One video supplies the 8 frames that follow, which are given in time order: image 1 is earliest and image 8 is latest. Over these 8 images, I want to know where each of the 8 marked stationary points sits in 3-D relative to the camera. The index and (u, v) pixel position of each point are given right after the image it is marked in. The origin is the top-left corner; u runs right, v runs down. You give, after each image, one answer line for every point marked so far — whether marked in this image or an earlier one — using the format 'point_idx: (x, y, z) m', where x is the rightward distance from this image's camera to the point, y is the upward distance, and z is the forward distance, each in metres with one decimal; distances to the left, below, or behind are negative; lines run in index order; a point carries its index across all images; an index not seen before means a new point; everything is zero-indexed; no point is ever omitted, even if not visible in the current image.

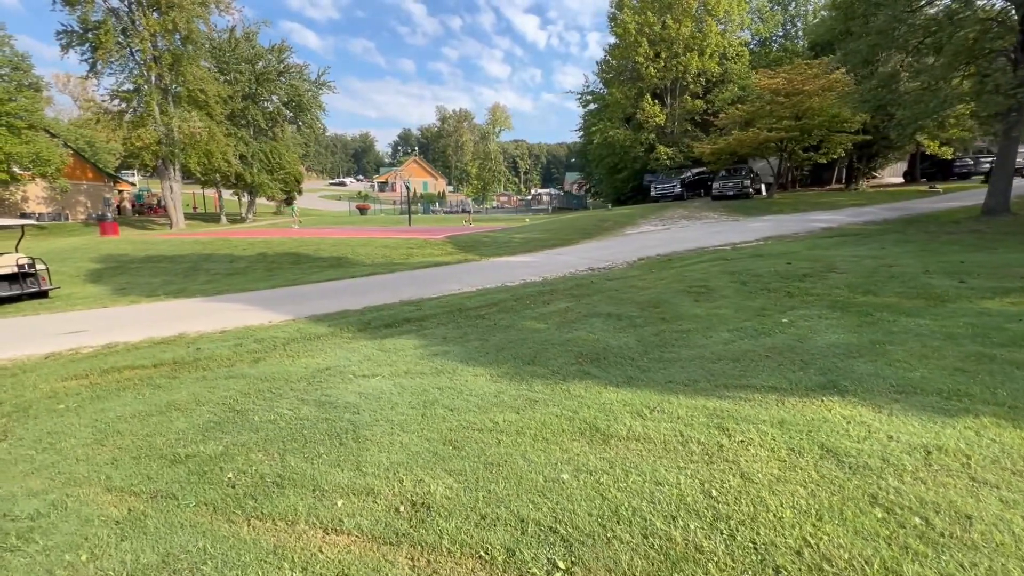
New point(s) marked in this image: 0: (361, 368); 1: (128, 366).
0: (-1.8, -1.0, +5.9) m
1: (-4.9, -1.0, +6.0) m
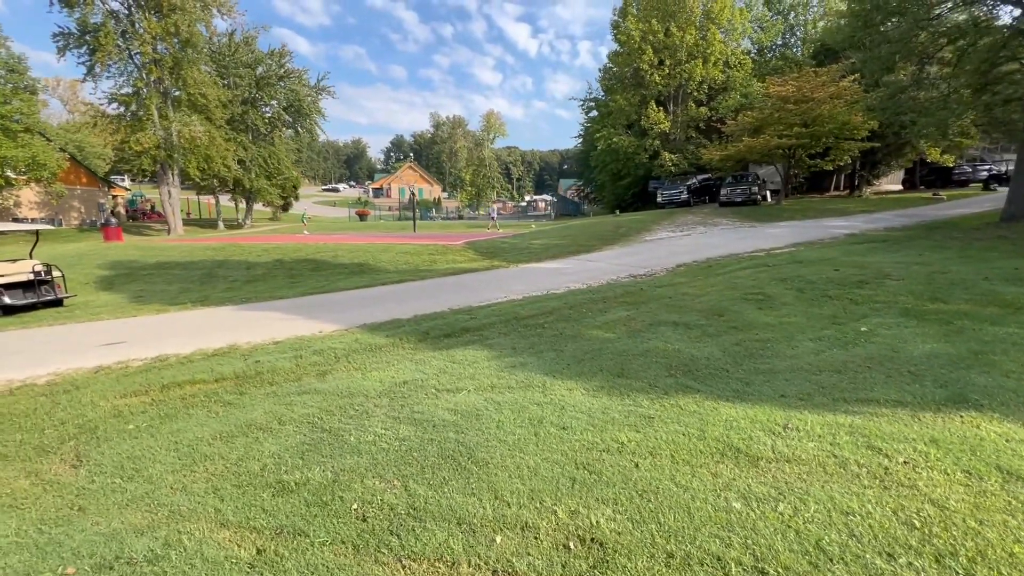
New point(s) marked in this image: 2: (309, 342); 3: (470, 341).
0: (-0.8, -1.1, +5.6) m
1: (-3.8, -1.1, +5.6) m
2: (-3.0, -0.8, +6.9) m
3: (-0.6, -0.8, +7.1) m
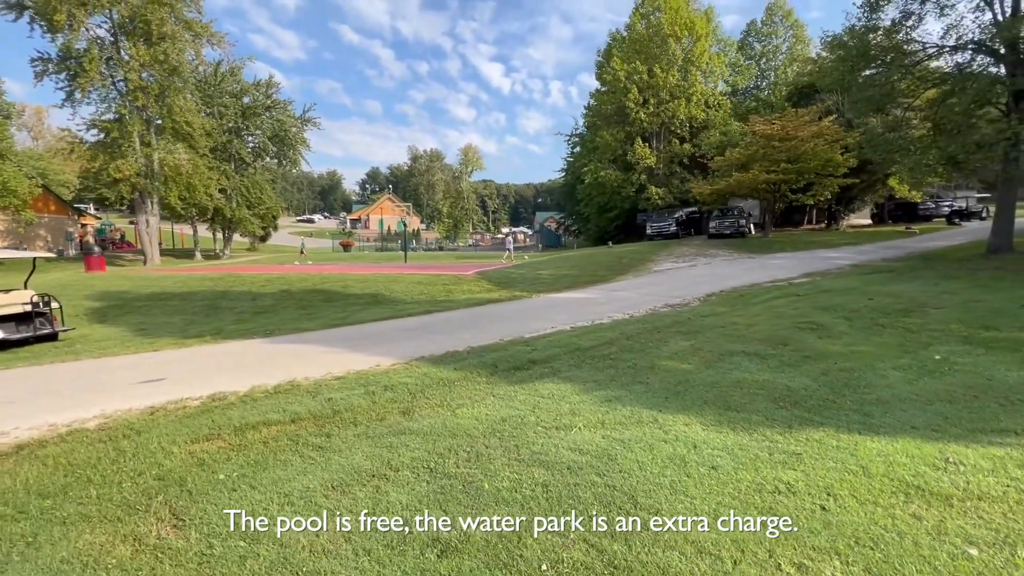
0: (+0.4, -1.4, +5.2) m
1: (-2.7, -1.5, +5.1) m
2: (-1.9, -1.2, +6.5) m
3: (+0.5, -1.2, +6.7) m
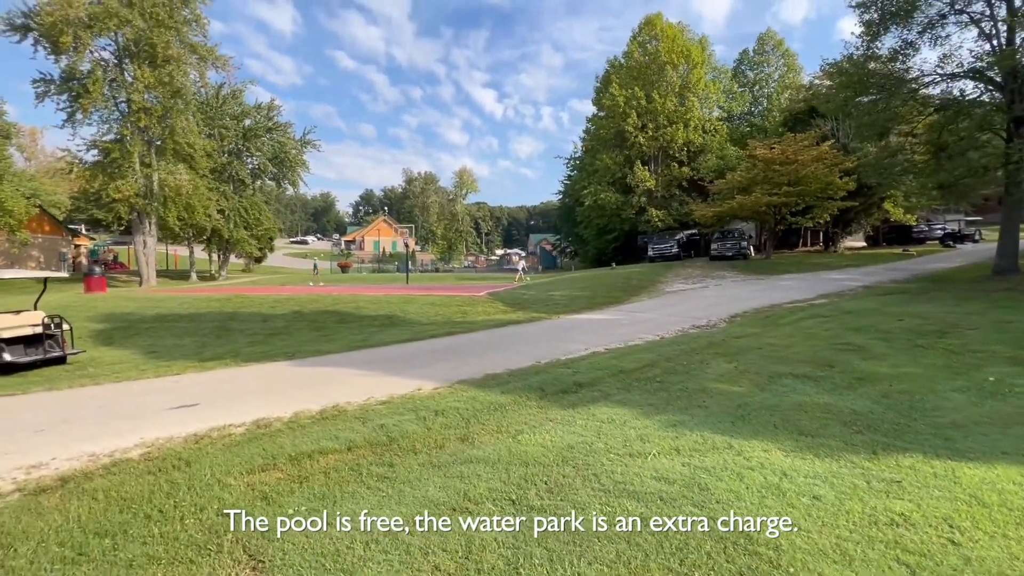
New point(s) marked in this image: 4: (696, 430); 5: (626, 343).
0: (+1.1, -1.7, +4.9) m
1: (-1.9, -1.7, +4.8) m
2: (-1.2, -1.5, +6.2) m
3: (+1.2, -1.5, +6.5) m
4: (+2.1, -1.6, +5.3) m
5: (+2.2, -1.1, +9.4) m
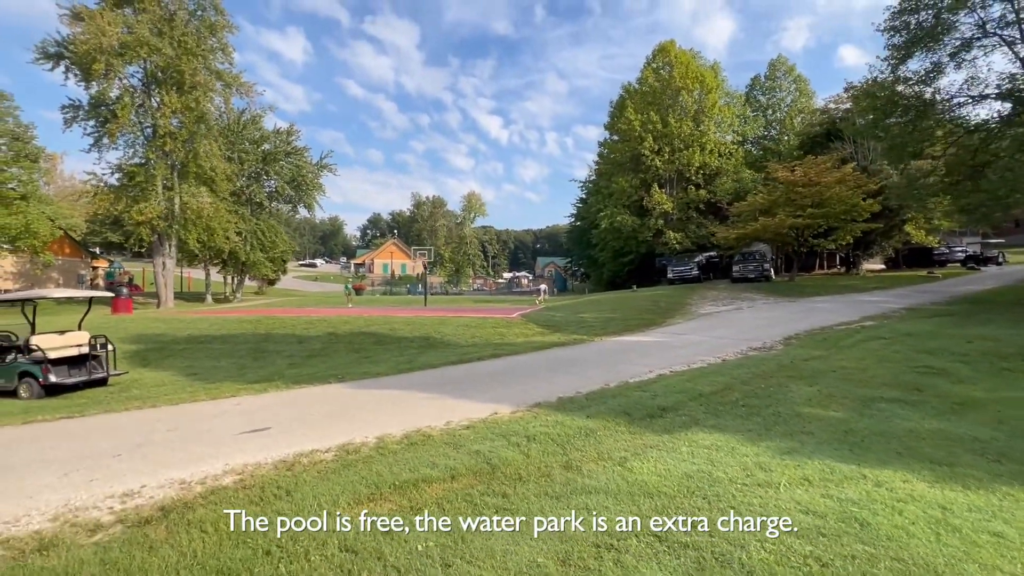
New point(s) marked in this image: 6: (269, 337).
0: (+2.2, -1.8, +4.6) m
1: (-0.8, -1.8, +4.5) m
2: (-0.1, -1.7, +5.9) m
3: (+2.3, -1.8, +6.2) m
4: (+3.2, -1.8, +4.9) m
5: (+3.4, -1.5, +9.1) m
6: (-7.9, -1.6, +15.2) m
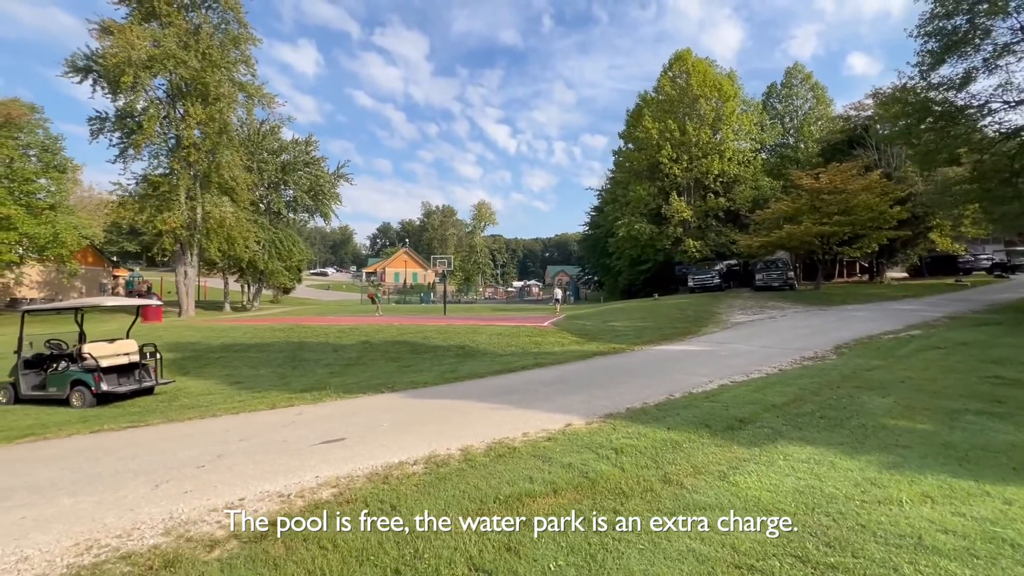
0: (+3.2, -1.9, +4.4) m
1: (+0.1, -1.9, +4.3) m
2: (+0.9, -1.8, +5.7) m
3: (+3.3, -1.9, +6.0) m
4: (+4.1, -1.8, +4.7) m
5: (+4.4, -1.6, +8.9) m
6: (-6.7, -1.8, +15.2) m
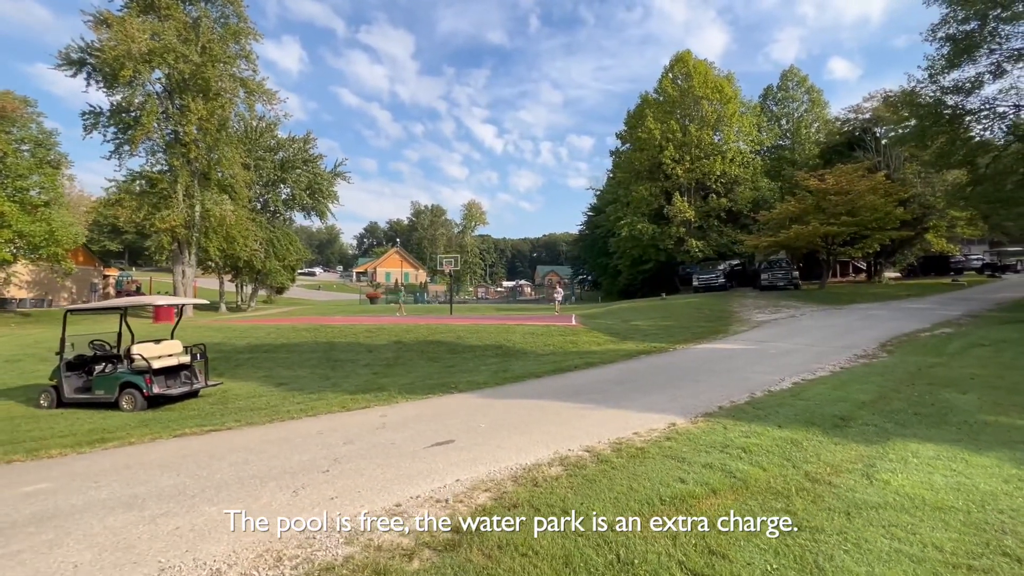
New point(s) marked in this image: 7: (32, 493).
0: (+4.6, -1.9, +4.4) m
1: (+1.6, -1.8, +4.2) m
2: (+2.3, -1.8, +5.6) m
3: (+4.7, -1.8, +6.0) m
4: (+5.6, -1.8, +4.7) m
5: (+5.7, -1.6, +8.9) m
6: (-5.6, -1.8, +14.9) m
7: (-4.5, -1.9, +4.5) m
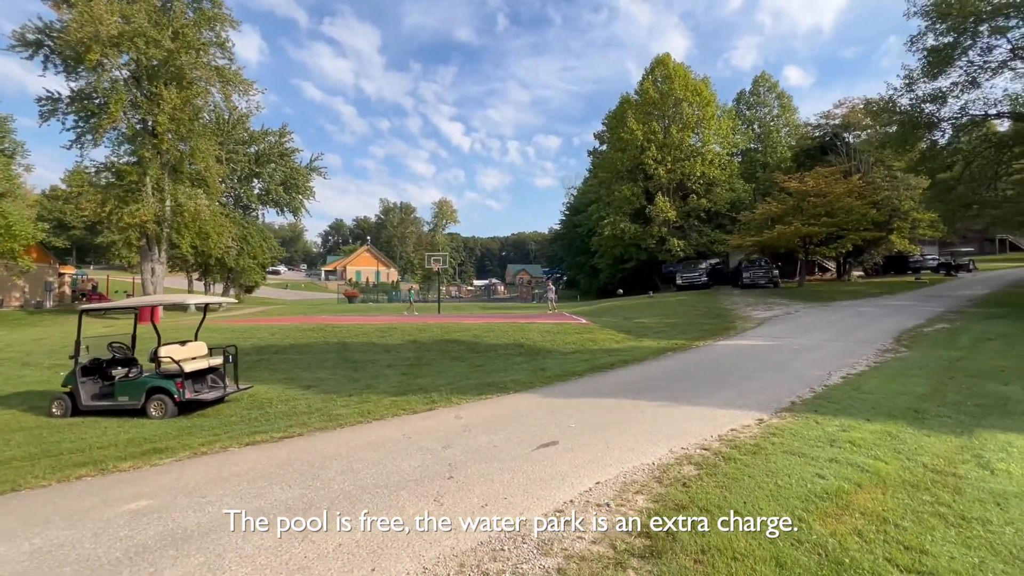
0: (+5.9, -1.8, +4.6) m
1: (+2.9, -1.8, +4.2) m
2: (+3.5, -1.7, +5.7) m
3: (+5.9, -1.8, +6.2) m
4: (+6.8, -1.8, +5.0) m
5: (+6.7, -1.5, +9.2) m
6: (-5.0, -1.8, +14.3) m
7: (-3.2, -1.9, +4.0) m
